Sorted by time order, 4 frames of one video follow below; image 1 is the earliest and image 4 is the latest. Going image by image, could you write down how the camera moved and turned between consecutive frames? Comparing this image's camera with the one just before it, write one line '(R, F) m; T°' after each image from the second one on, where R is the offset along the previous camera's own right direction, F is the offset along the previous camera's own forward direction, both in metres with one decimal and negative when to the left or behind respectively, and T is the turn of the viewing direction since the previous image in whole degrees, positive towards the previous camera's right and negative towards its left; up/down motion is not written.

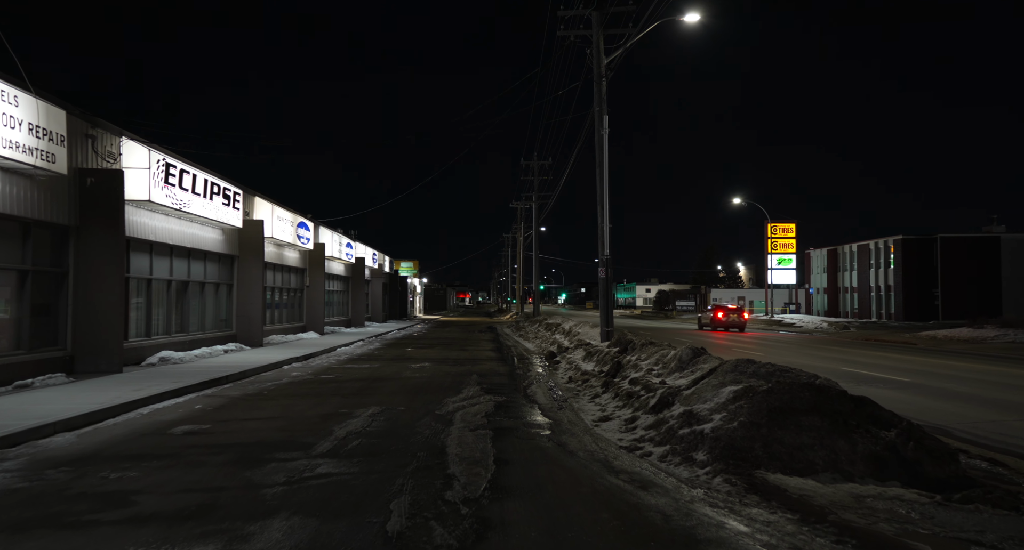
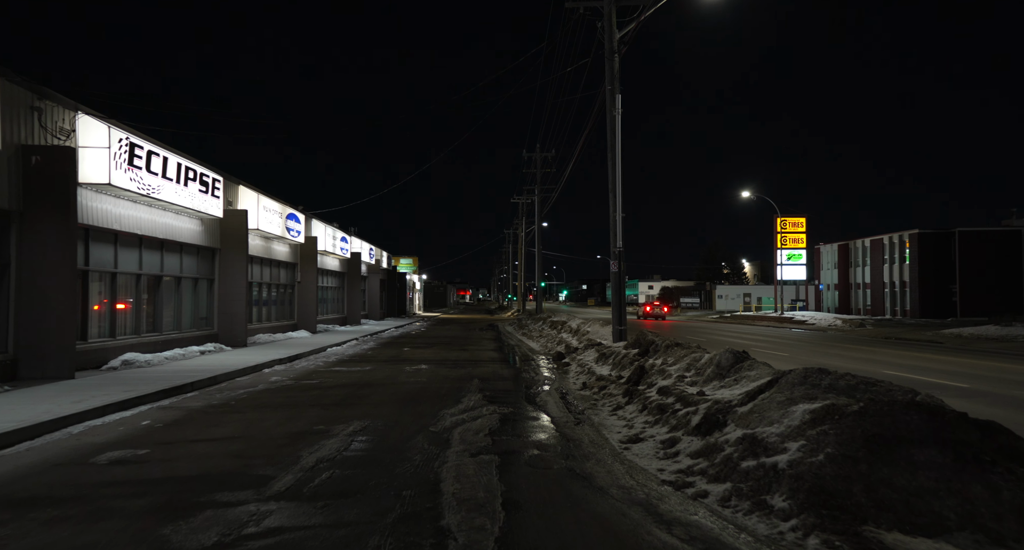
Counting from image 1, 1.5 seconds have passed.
(-0.1, +1.8) m; 0°
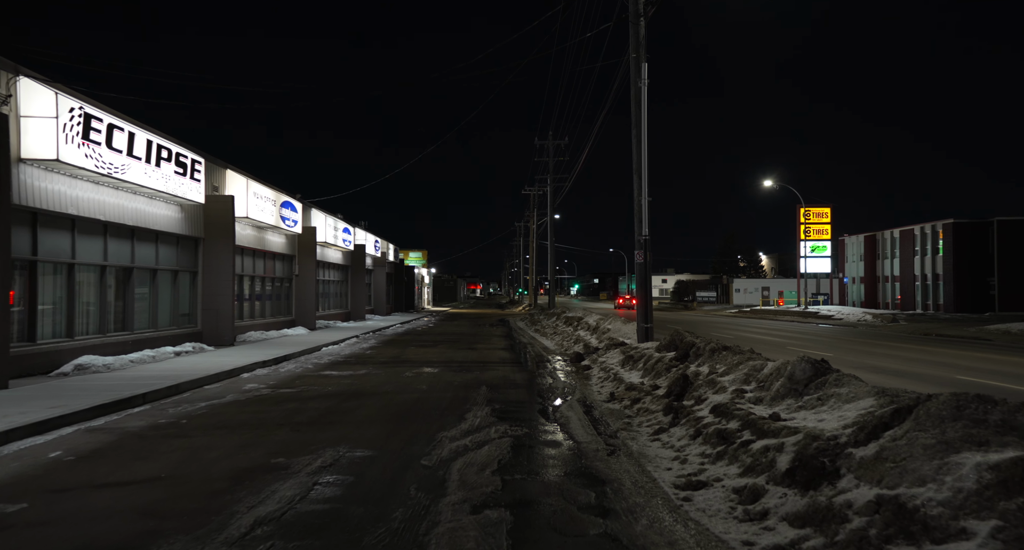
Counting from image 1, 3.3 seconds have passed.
(-0.1, +2.2) m; -1°
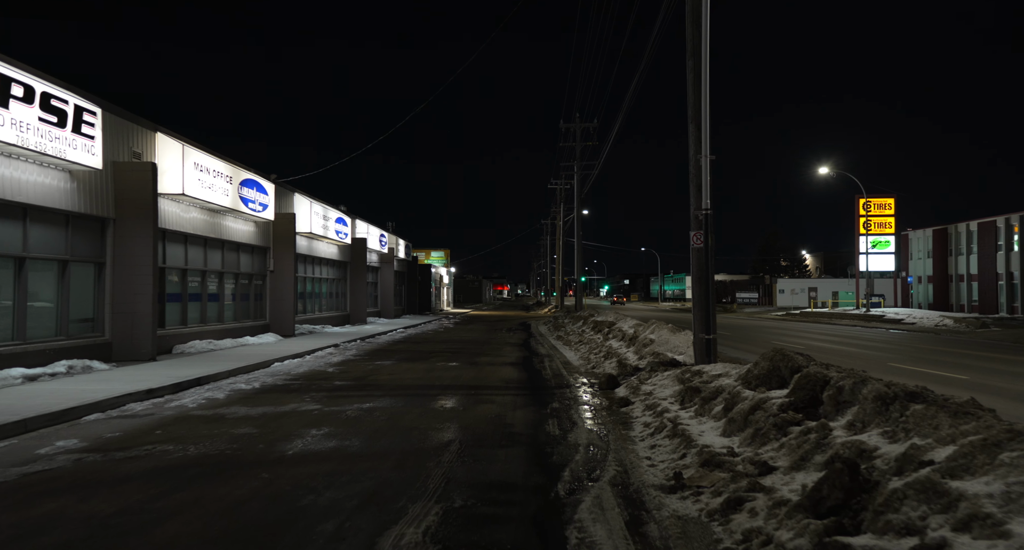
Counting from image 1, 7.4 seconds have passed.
(+0.5, +5.4) m; -3°
